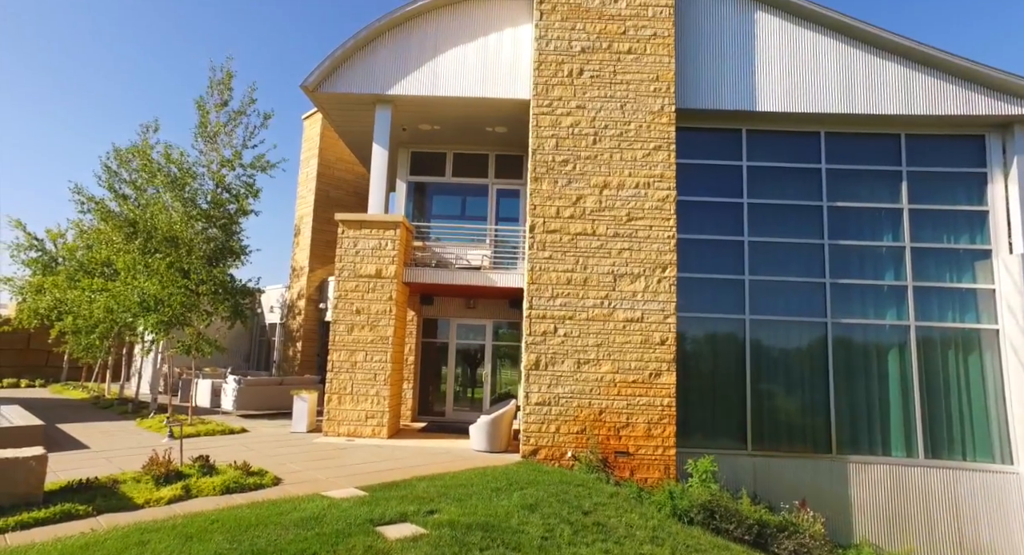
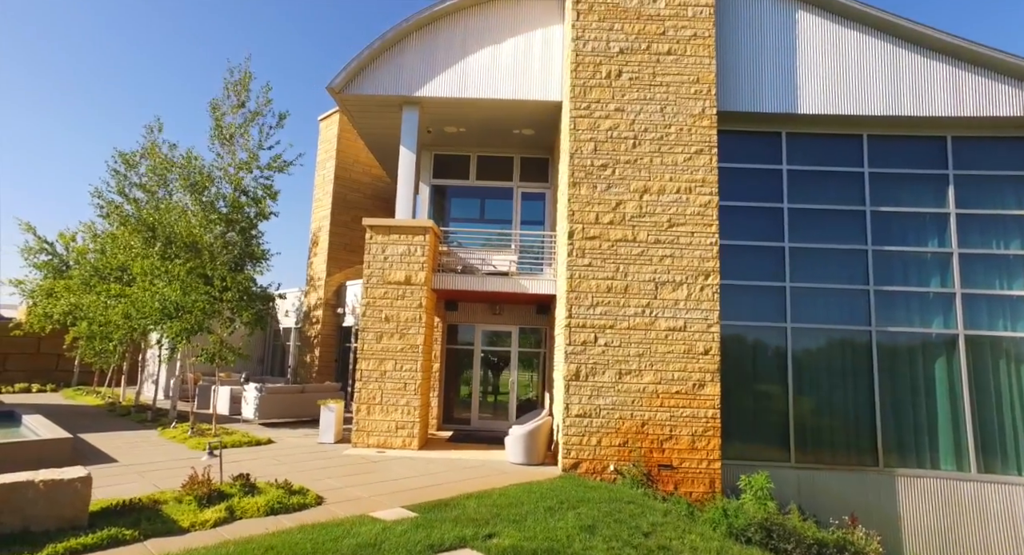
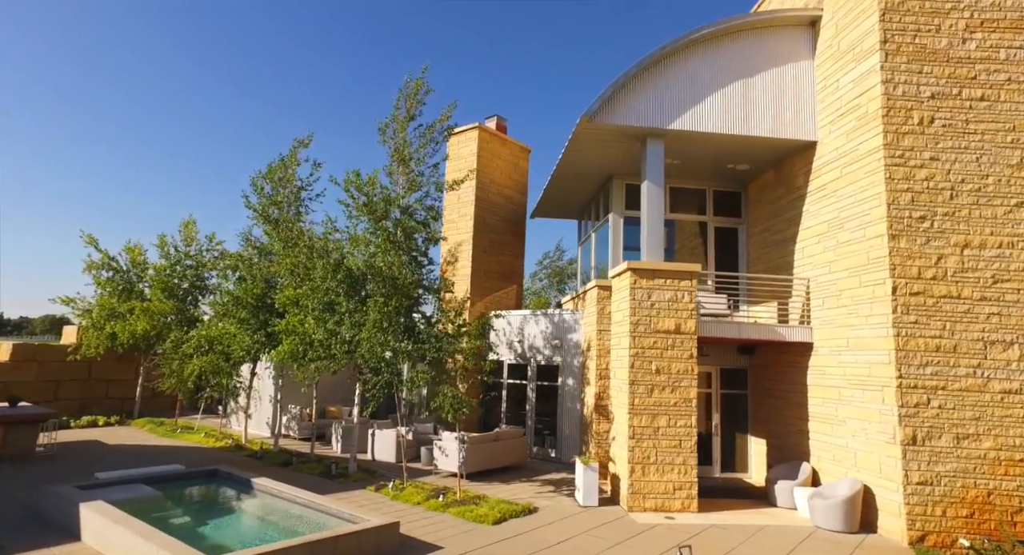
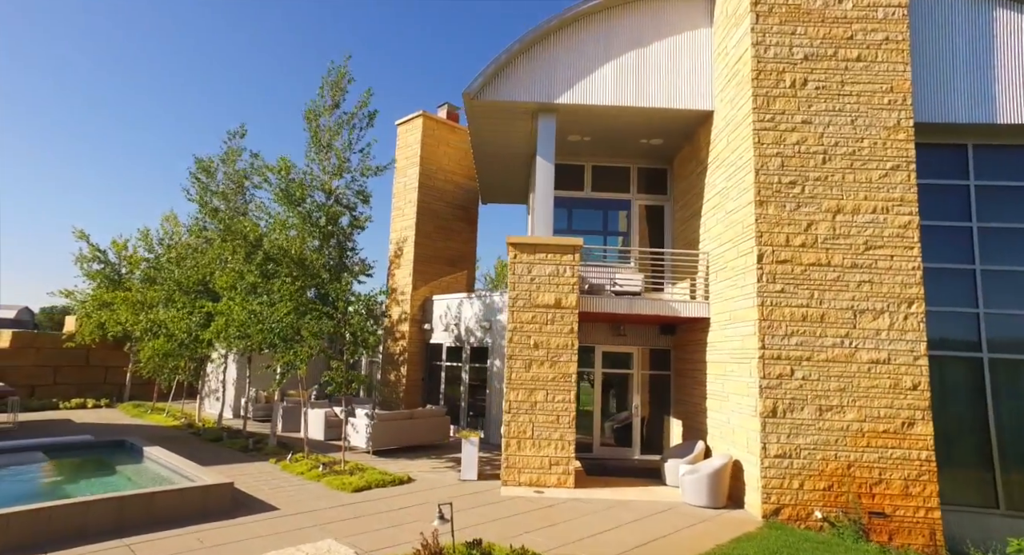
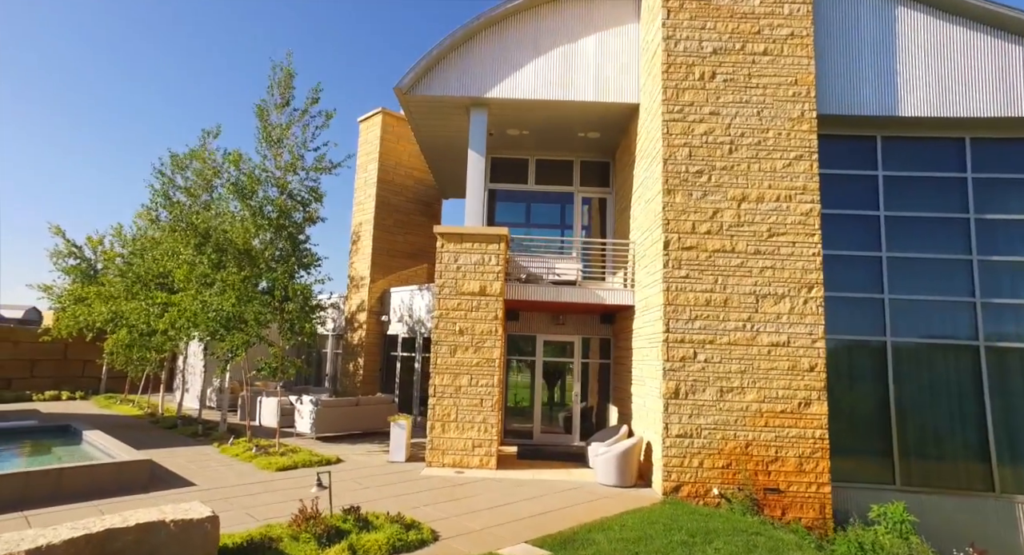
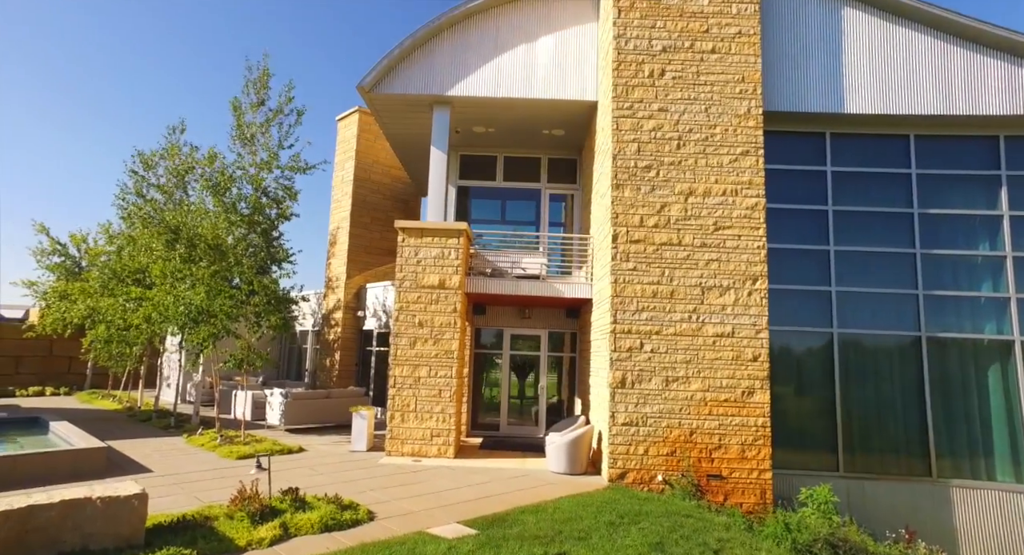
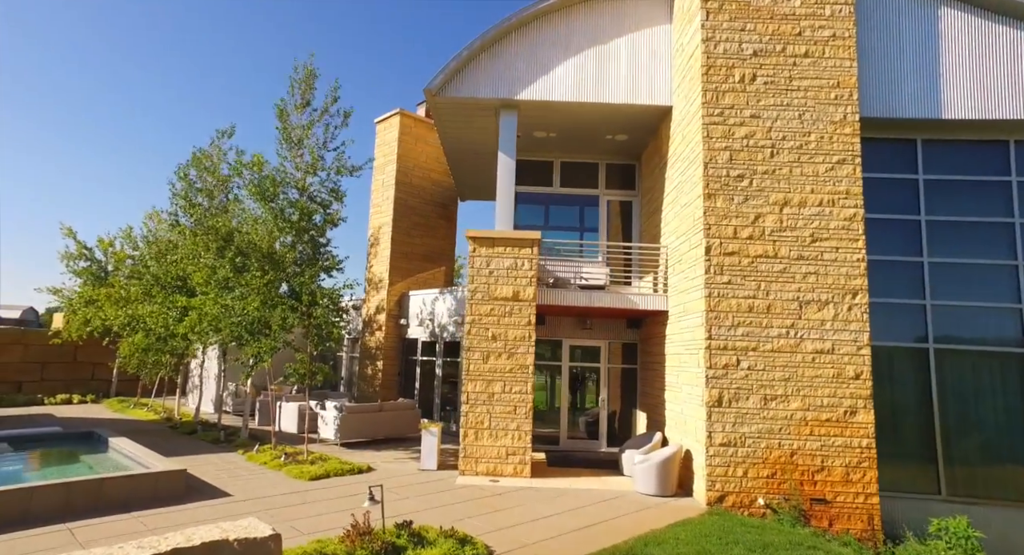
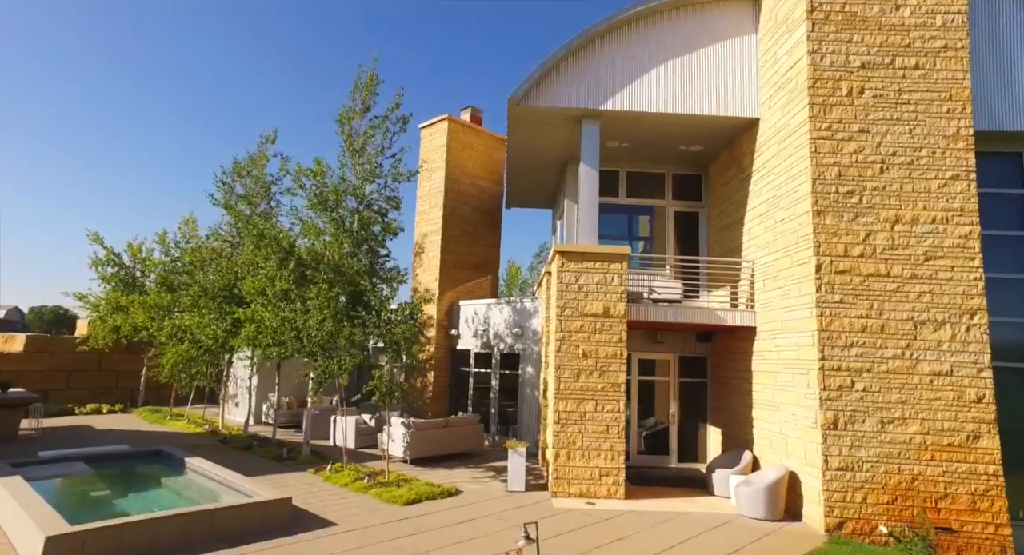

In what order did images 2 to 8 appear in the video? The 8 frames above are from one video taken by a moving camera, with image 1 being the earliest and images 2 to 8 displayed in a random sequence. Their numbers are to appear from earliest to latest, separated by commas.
2, 6, 5, 7, 4, 8, 3
